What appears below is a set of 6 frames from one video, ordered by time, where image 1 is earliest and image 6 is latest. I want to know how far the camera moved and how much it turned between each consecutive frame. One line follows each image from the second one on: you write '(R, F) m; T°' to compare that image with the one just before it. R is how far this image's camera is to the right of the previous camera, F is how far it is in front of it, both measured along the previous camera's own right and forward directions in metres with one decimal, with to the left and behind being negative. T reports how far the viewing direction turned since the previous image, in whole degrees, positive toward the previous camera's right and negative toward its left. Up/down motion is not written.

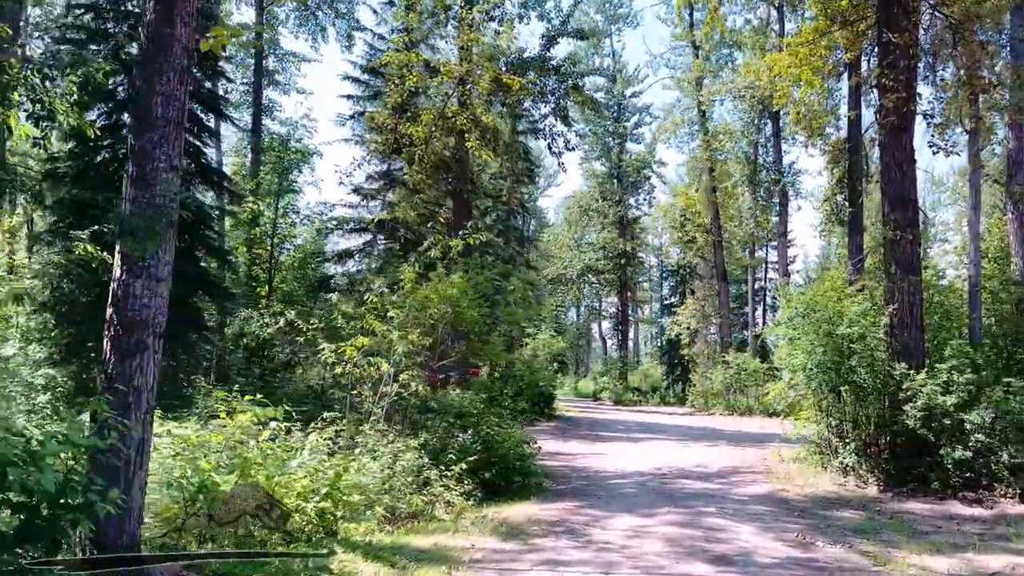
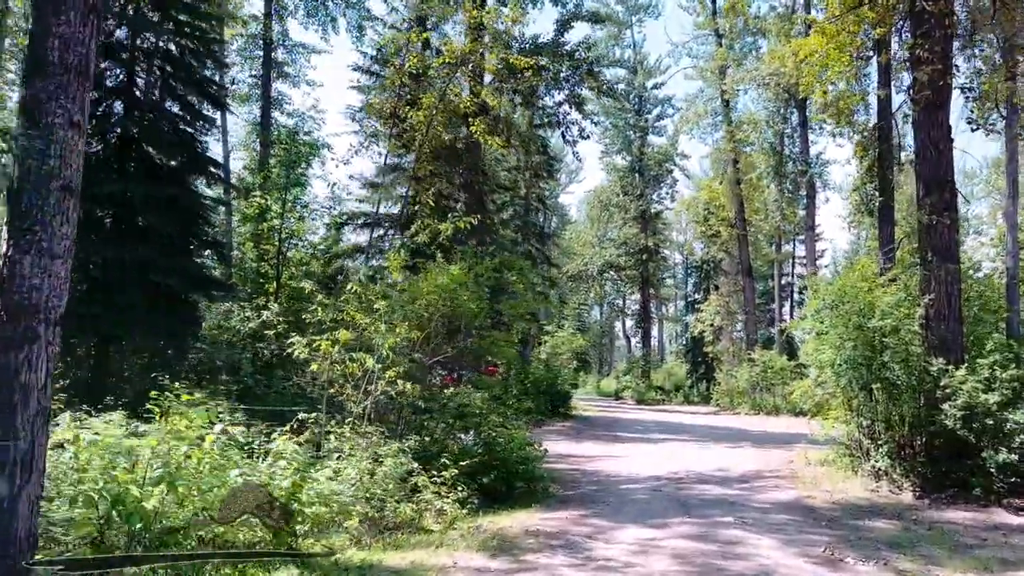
(+0.2, +0.7) m; -2°
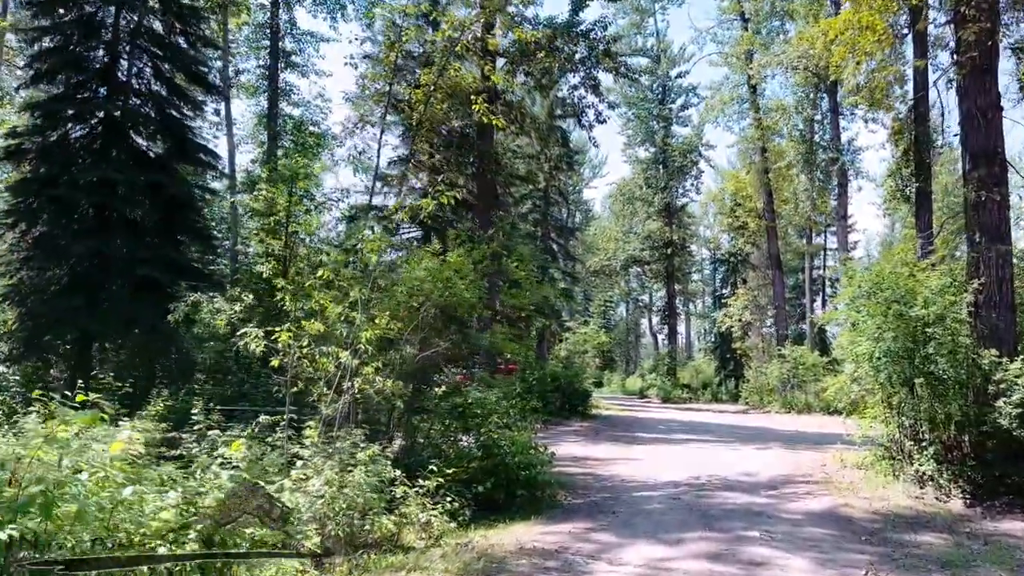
(+0.3, +0.9) m; -2°
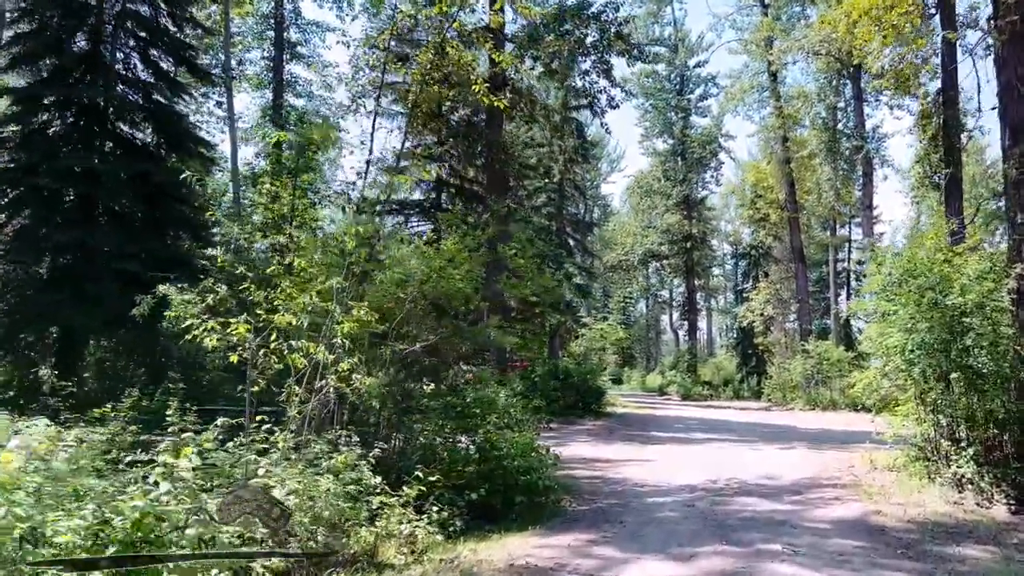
(+0.2, +0.7) m; -1°
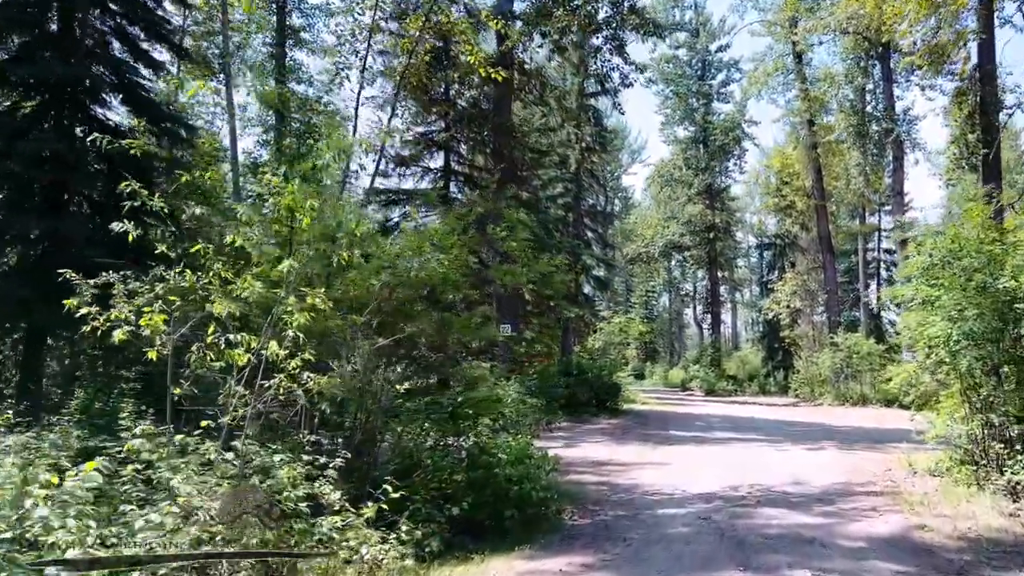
(+0.3, +0.9) m; -2°
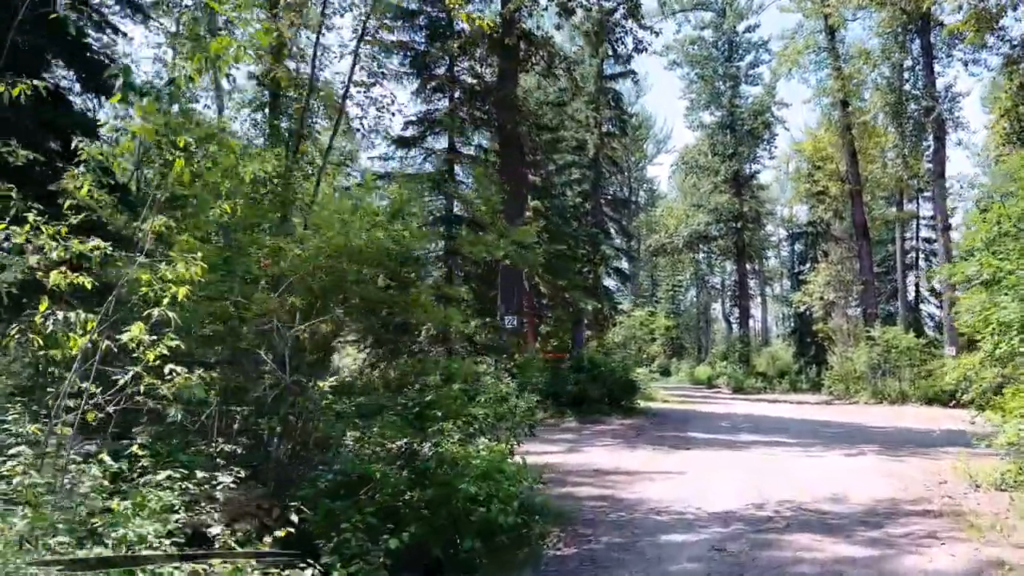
(+0.4, +1.3) m; -2°
